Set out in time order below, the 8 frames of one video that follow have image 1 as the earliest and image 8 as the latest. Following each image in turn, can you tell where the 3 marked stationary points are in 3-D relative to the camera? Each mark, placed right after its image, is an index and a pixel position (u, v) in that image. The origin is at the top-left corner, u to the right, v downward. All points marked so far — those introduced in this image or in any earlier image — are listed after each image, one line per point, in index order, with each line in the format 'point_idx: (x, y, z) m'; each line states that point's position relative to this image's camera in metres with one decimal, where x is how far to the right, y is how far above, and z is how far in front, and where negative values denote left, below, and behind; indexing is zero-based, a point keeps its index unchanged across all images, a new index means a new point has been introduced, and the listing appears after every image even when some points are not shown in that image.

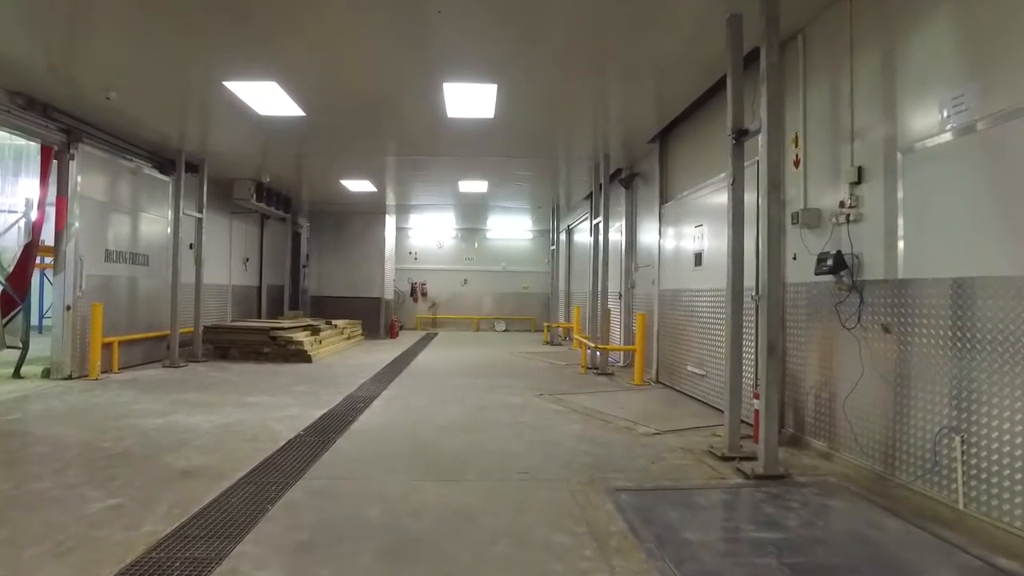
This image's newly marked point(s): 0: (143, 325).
0: (-4.3, -0.4, +7.9) m
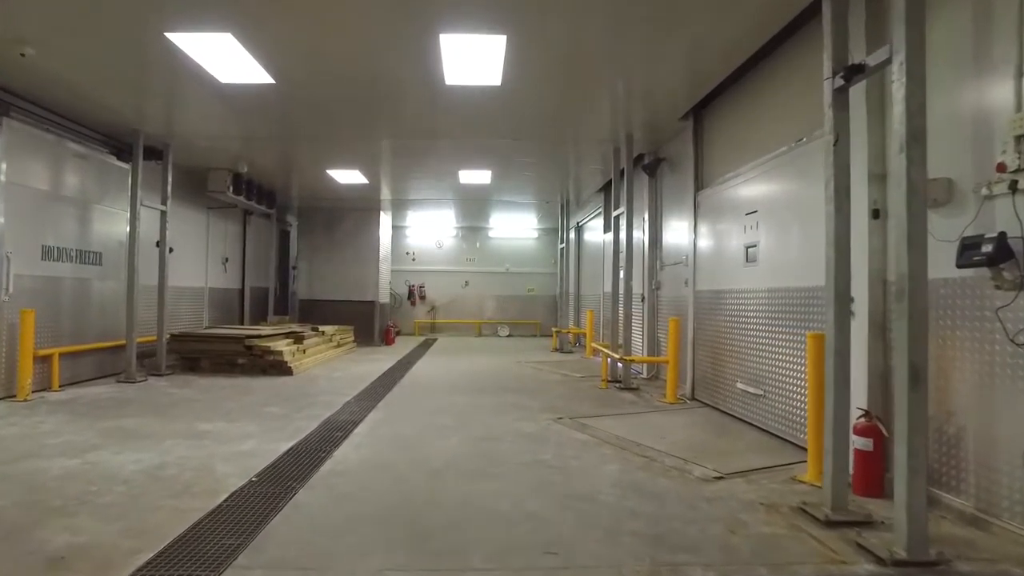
0: (-4.2, -0.5, +6.9) m
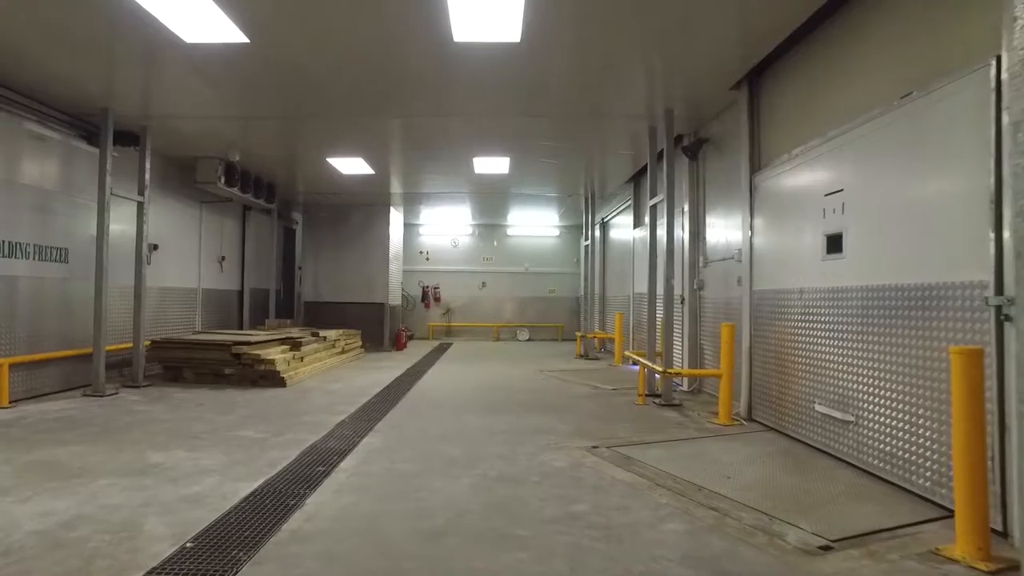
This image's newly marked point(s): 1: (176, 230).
0: (-4.0, -0.5, +6.1) m
1: (-3.7, +0.6, +7.9) m
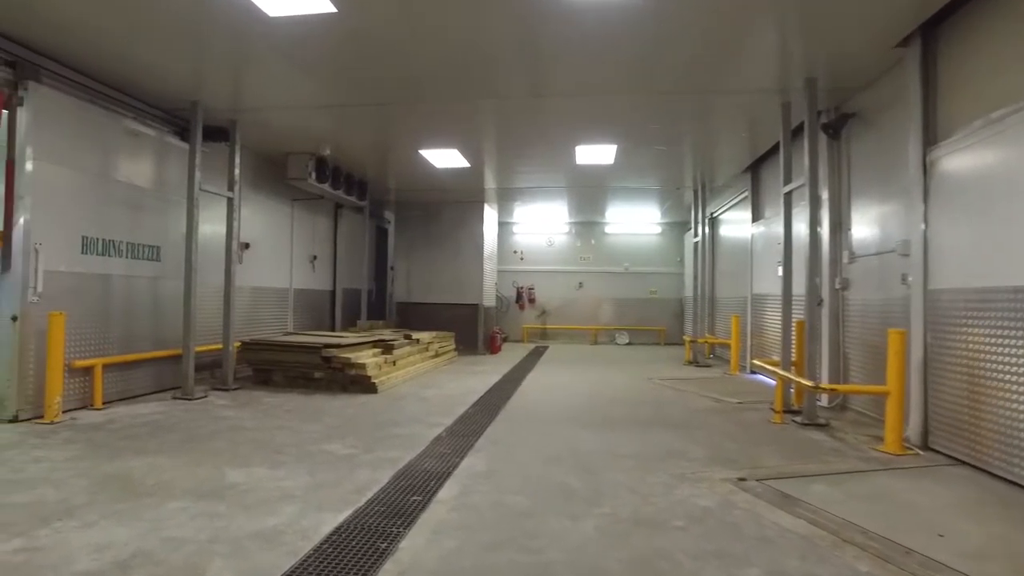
0: (-3.1, -0.5, +6.0) m
1: (-2.6, +0.6, +7.7) m
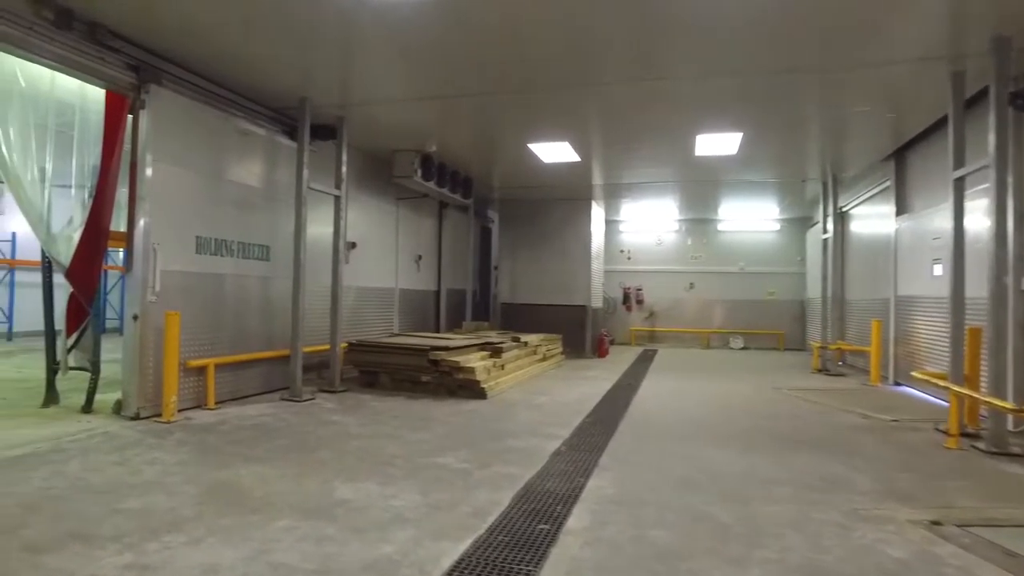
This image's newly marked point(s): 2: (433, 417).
0: (-2.2, -0.5, +5.9) m
1: (-1.5, +0.6, +7.6) m
2: (-0.6, -0.9, +5.0) m
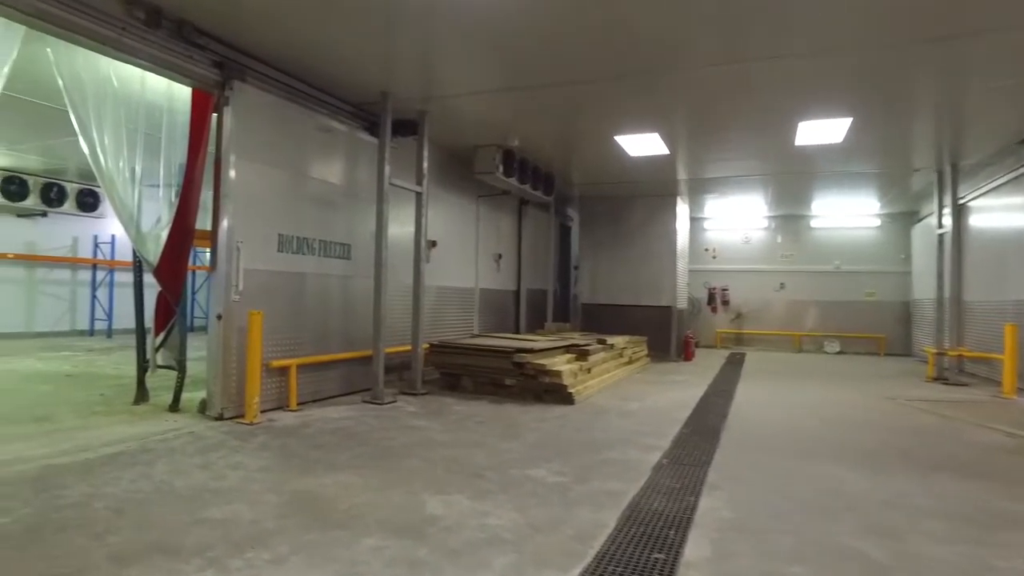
0: (-1.5, -0.4, +5.8) m
1: (-0.6, +0.6, +7.4) m
2: (0.0, -0.9, +4.7) m
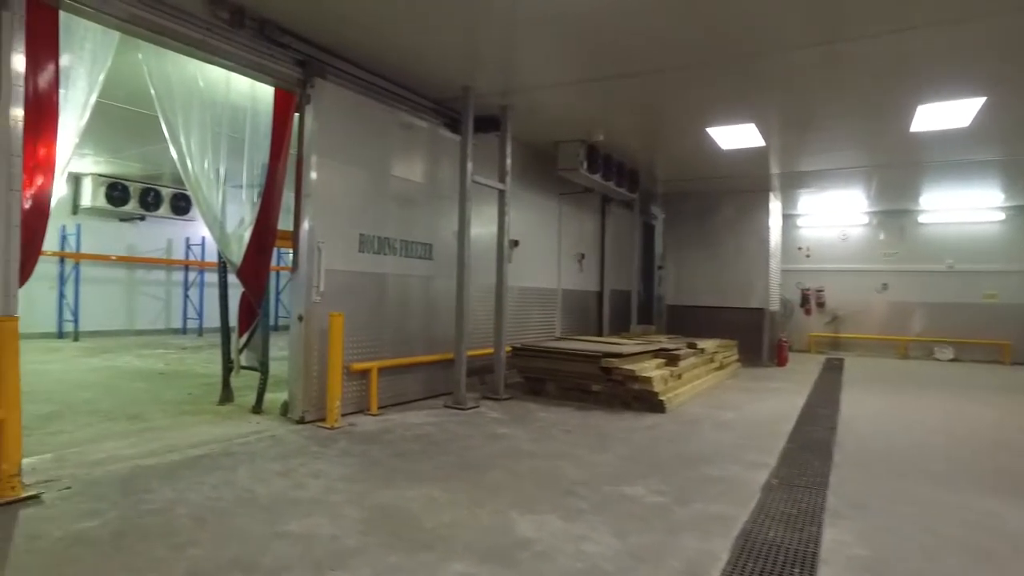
0: (-0.8, -0.5, +5.7) m
1: (+0.2, +0.6, +7.2) m
2: (+0.6, -0.9, +4.4) m
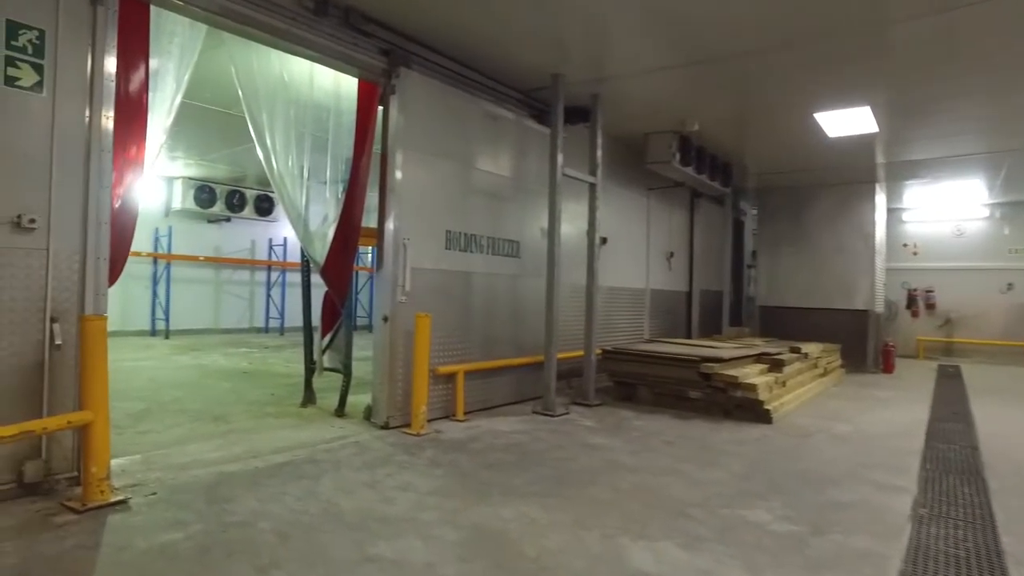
0: (-0.1, -0.4, +5.4) m
1: (+1.1, +0.6, +6.8) m
2: (+1.2, -0.9, +4.0) m
